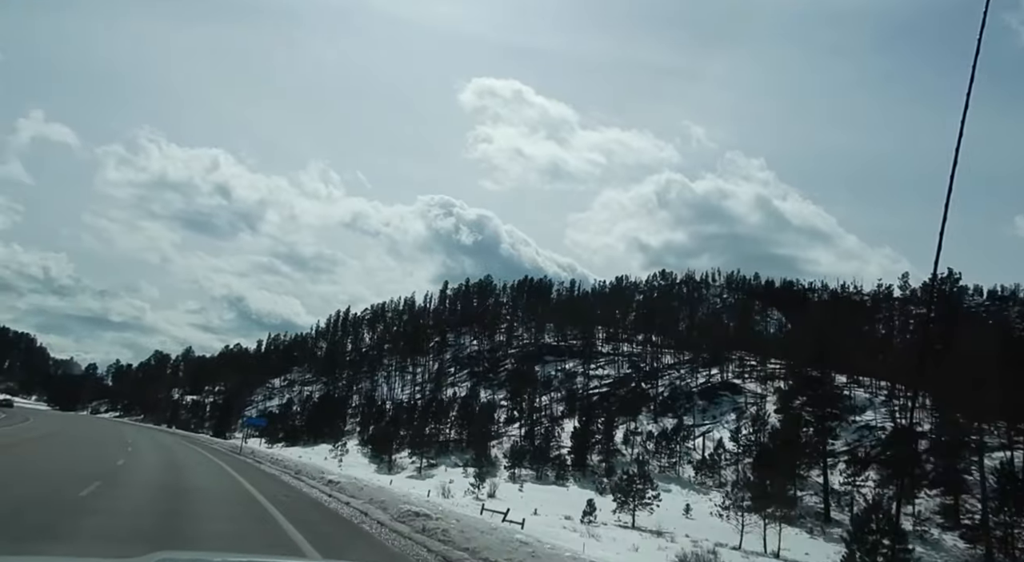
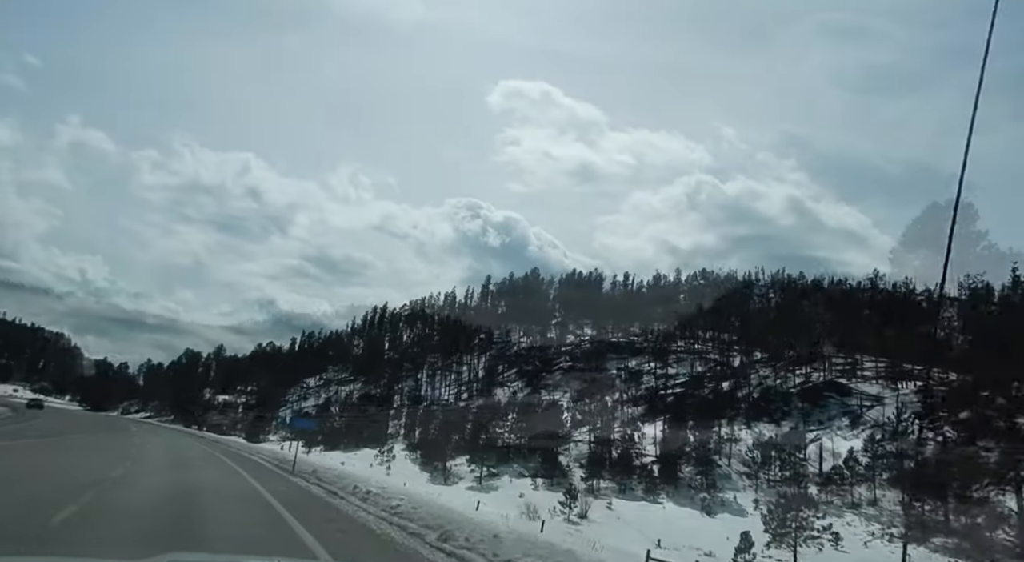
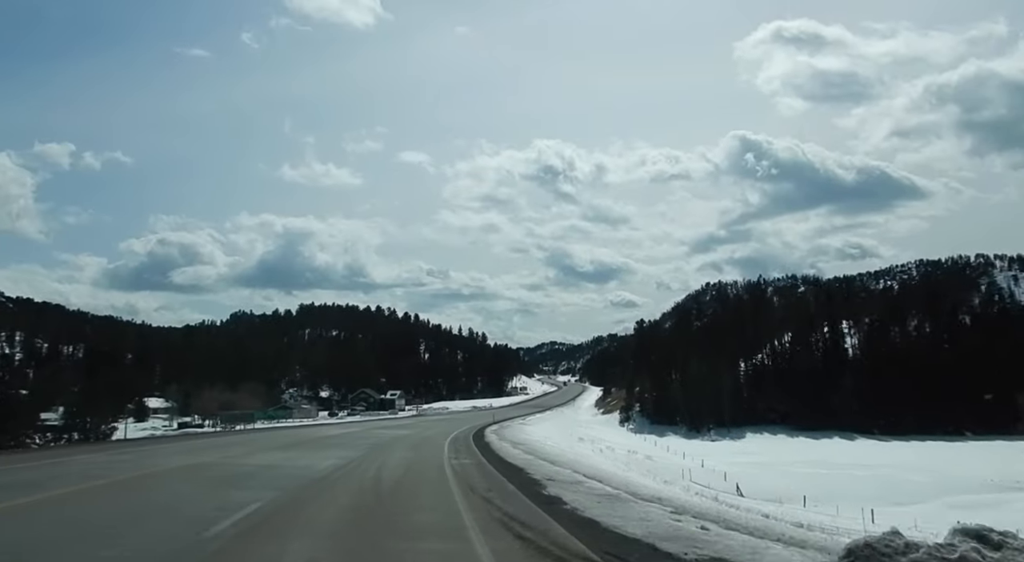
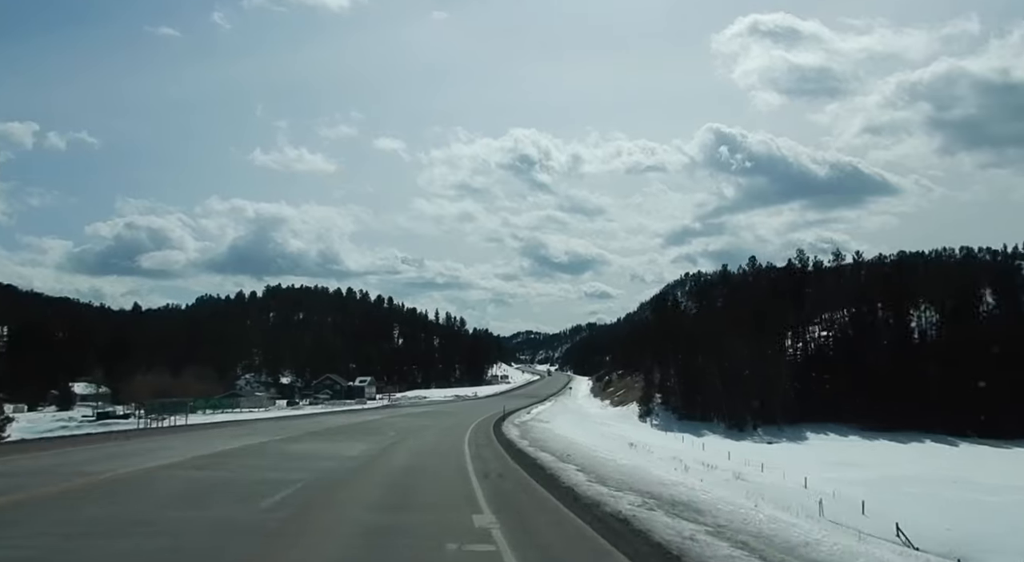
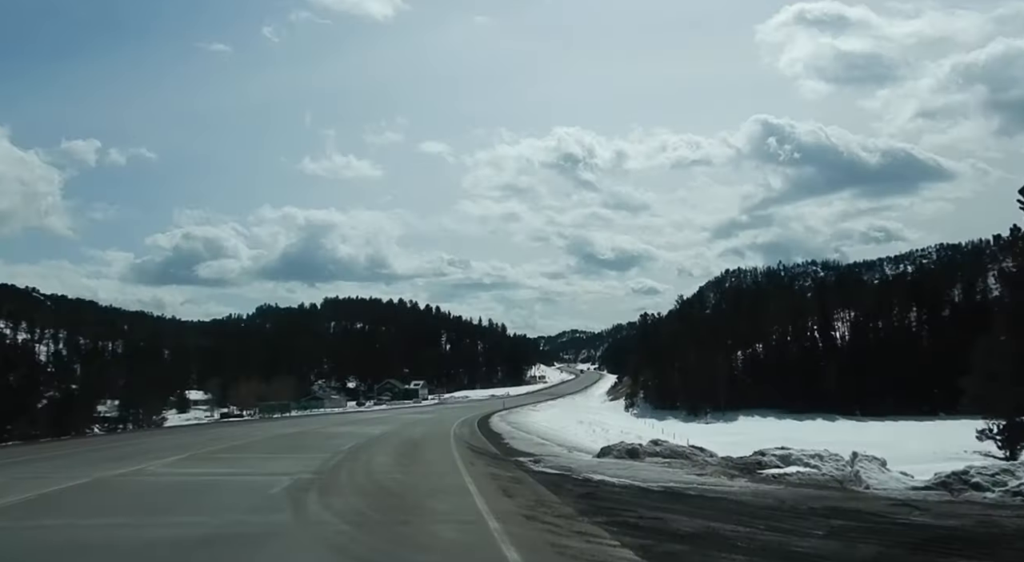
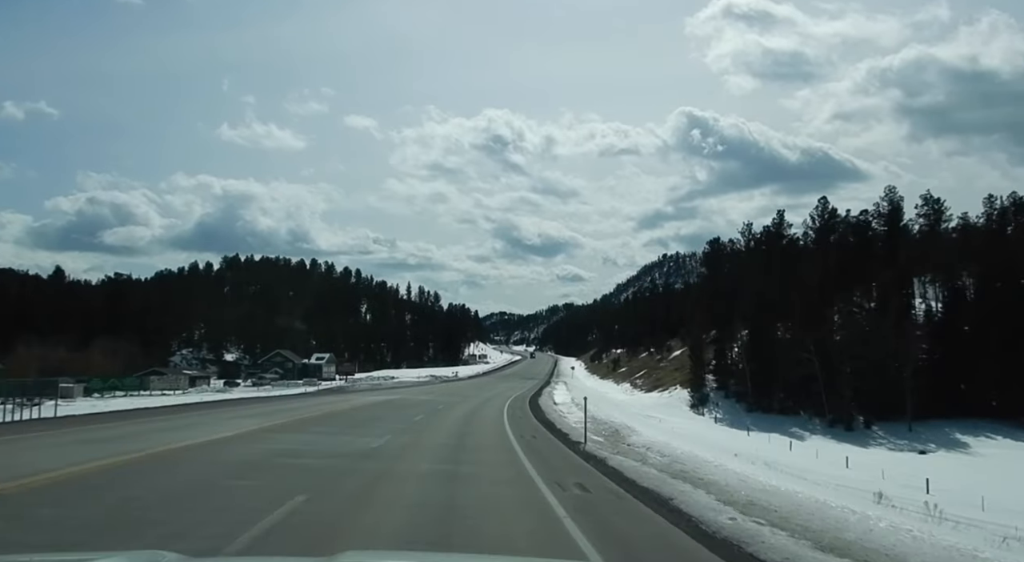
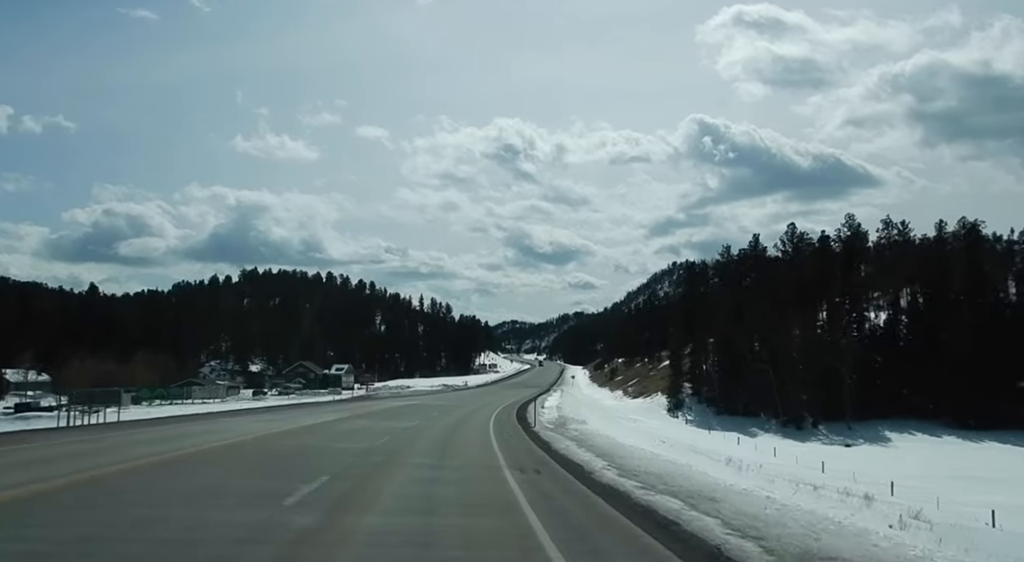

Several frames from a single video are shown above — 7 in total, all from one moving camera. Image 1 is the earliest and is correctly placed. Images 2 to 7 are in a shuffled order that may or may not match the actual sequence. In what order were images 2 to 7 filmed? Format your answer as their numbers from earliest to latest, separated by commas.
2, 5, 3, 4, 7, 6
